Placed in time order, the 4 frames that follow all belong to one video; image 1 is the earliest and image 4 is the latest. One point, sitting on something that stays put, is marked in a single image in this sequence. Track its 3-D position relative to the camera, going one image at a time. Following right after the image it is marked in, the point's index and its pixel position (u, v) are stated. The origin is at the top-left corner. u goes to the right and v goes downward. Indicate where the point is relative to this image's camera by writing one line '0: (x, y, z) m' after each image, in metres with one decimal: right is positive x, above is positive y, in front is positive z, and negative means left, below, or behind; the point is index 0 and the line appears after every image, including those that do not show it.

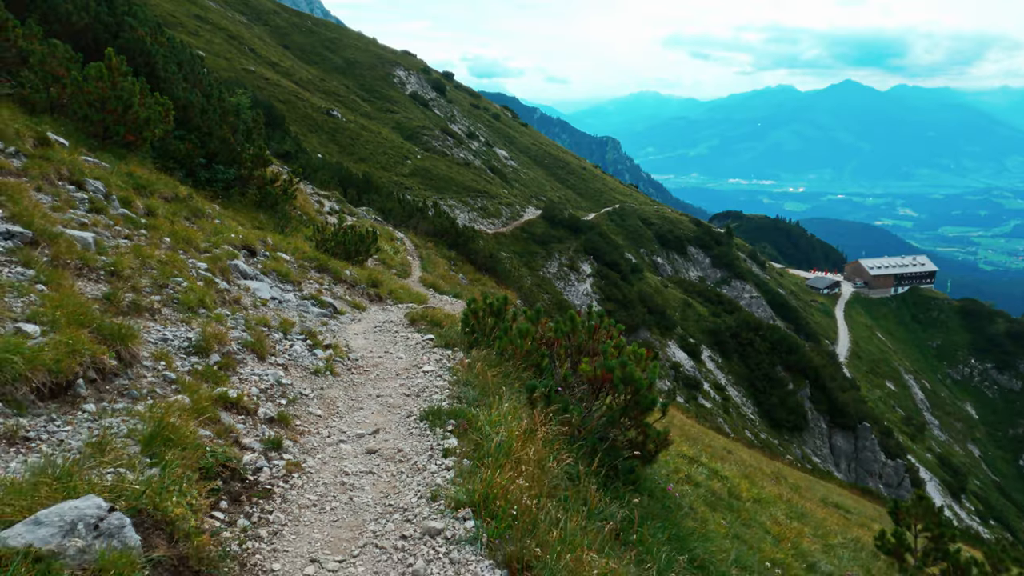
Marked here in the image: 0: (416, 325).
0: (-3.6, -1.4, +18.7) m
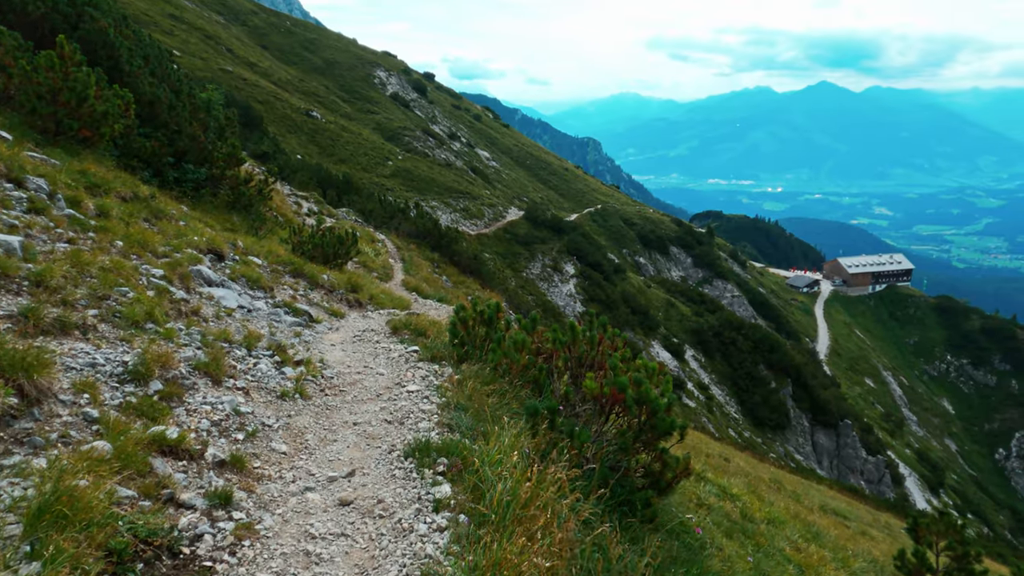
0: (-3.9, -1.6, +17.2) m
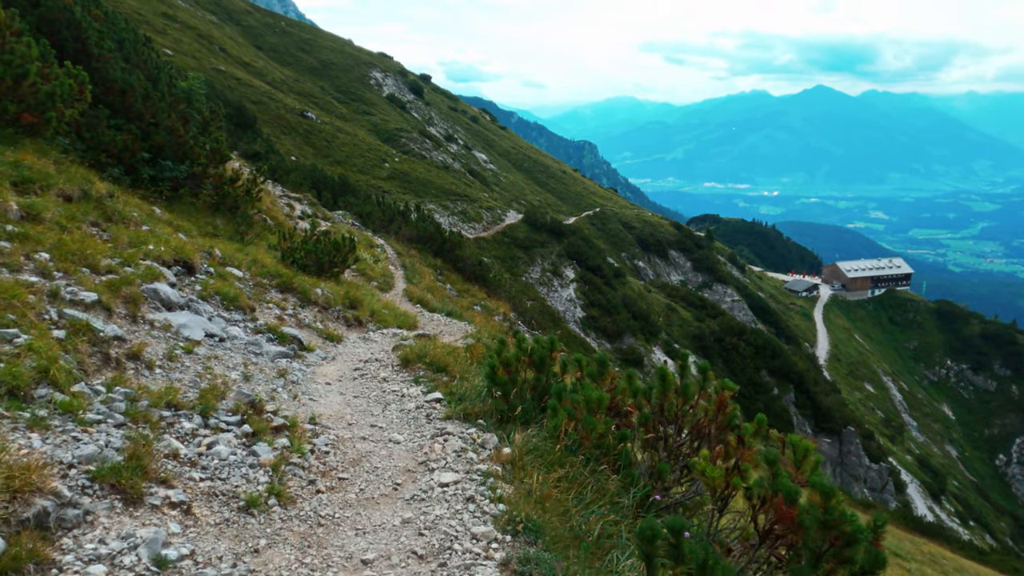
0: (-2.7, -2.2, +13.6) m
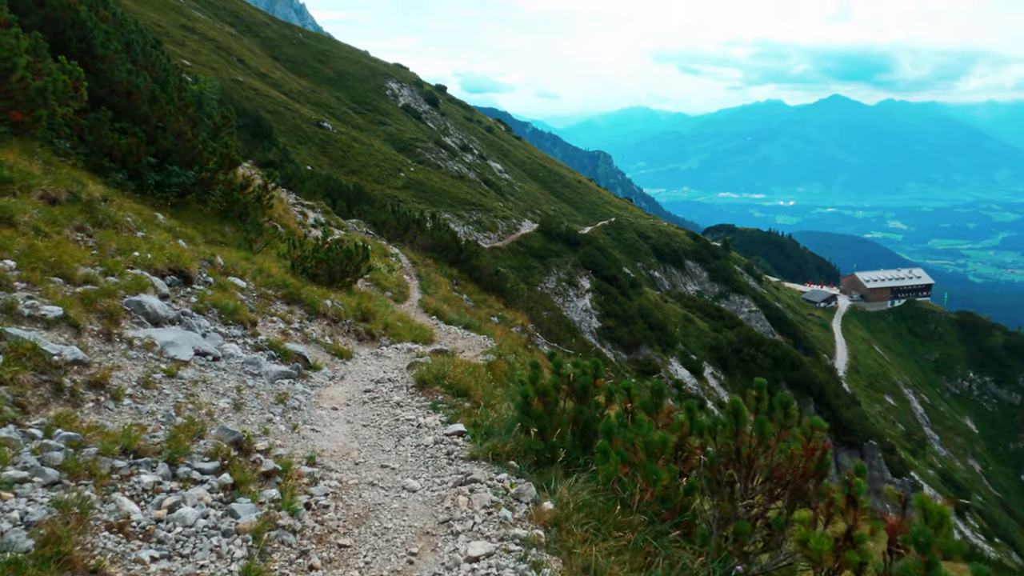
0: (-2.0, -2.5, +11.9) m
